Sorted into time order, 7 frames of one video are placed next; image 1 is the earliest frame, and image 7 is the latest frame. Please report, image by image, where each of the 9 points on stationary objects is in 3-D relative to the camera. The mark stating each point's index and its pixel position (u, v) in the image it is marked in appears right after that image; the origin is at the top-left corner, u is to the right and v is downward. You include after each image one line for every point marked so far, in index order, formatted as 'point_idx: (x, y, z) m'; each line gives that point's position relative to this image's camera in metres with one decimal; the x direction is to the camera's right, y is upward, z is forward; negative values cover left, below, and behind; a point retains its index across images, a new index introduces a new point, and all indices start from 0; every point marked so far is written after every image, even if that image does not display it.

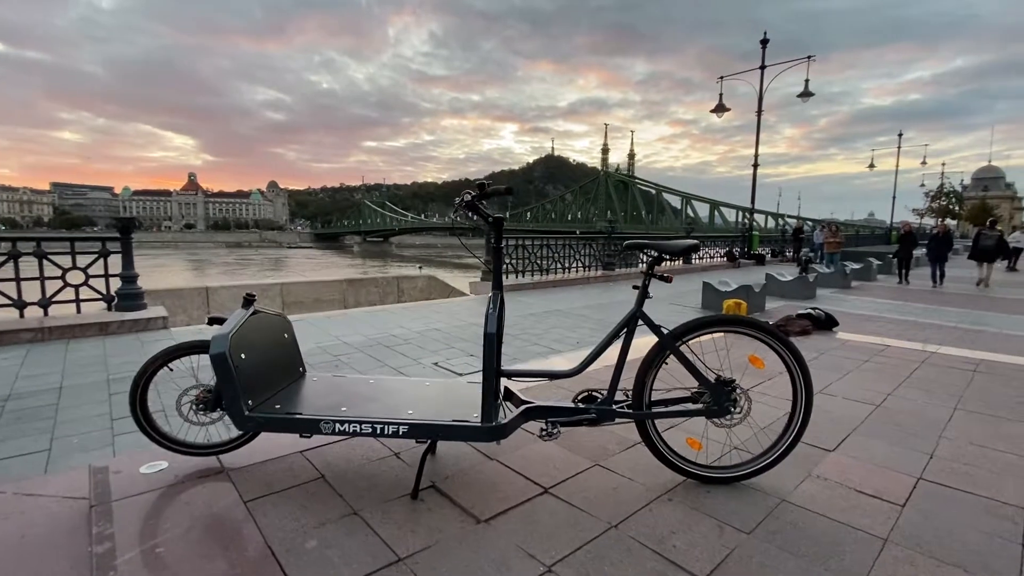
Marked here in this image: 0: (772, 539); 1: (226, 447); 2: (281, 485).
0: (+1.1, -1.1, +2.1) m
1: (-1.6, -0.9, +2.6) m
2: (-1.2, -1.0, +2.4) m
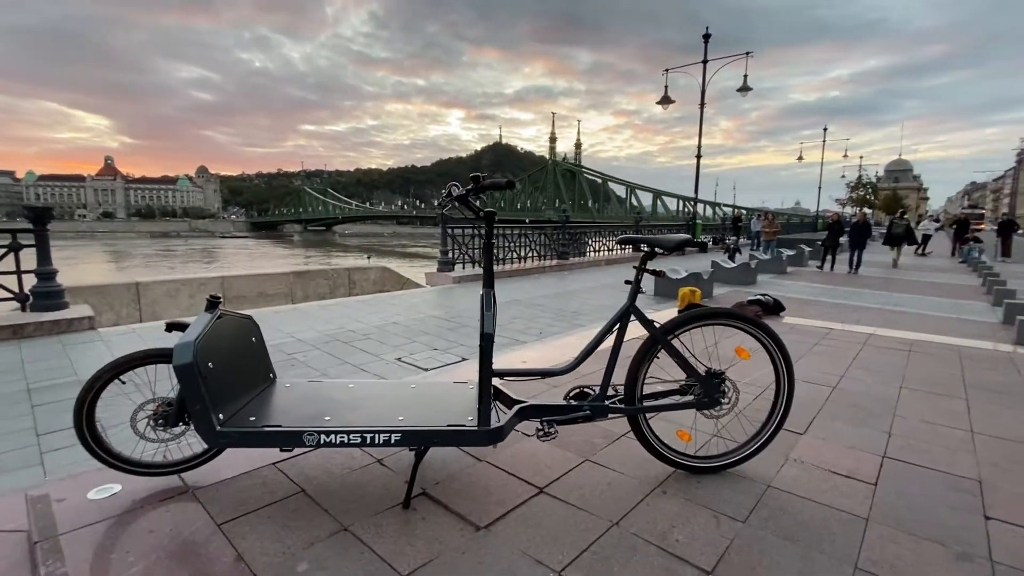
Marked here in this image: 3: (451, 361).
0: (+1.1, -1.1, +2.1) m
1: (-1.6, -0.9, +2.4) m
2: (-1.2, -1.0, +2.2) m
3: (-0.8, -0.9, +6.2) m
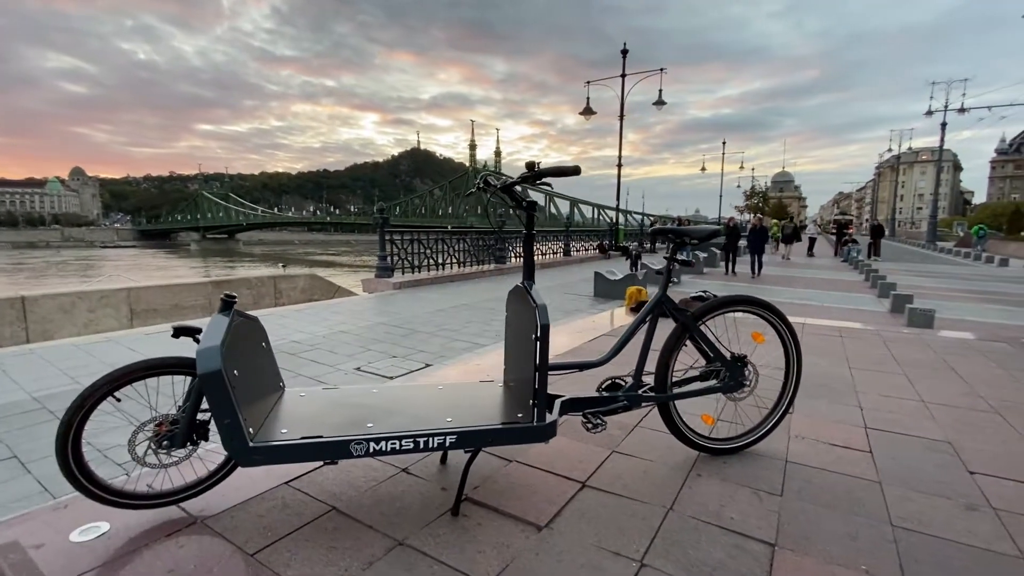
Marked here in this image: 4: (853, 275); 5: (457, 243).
0: (+1.4, -1.0, +2.3) m
1: (-1.4, -0.9, +2.1) m
2: (-0.9, -1.0, +2.0) m
3: (-1.2, -1.0, +6.0) m
4: (+12.6, +0.5, +17.7) m
5: (-1.8, +1.4, +14.6) m
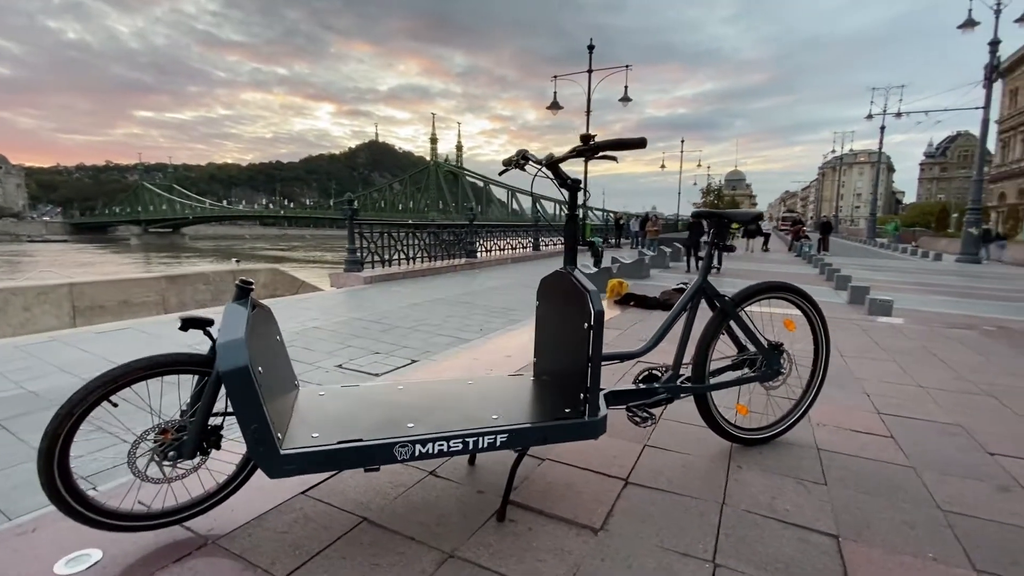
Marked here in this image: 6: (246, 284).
0: (+1.6, -0.9, +2.2) m
1: (-1.2, -0.8, +1.8) m
2: (-0.7, -0.9, +1.8) m
3: (-1.3, -0.9, +5.7) m
4: (+11.5, +0.8, +18.5) m
5: (-2.6, +1.5, +14.2) m
6: (-1.0, 0.0, +1.8) m
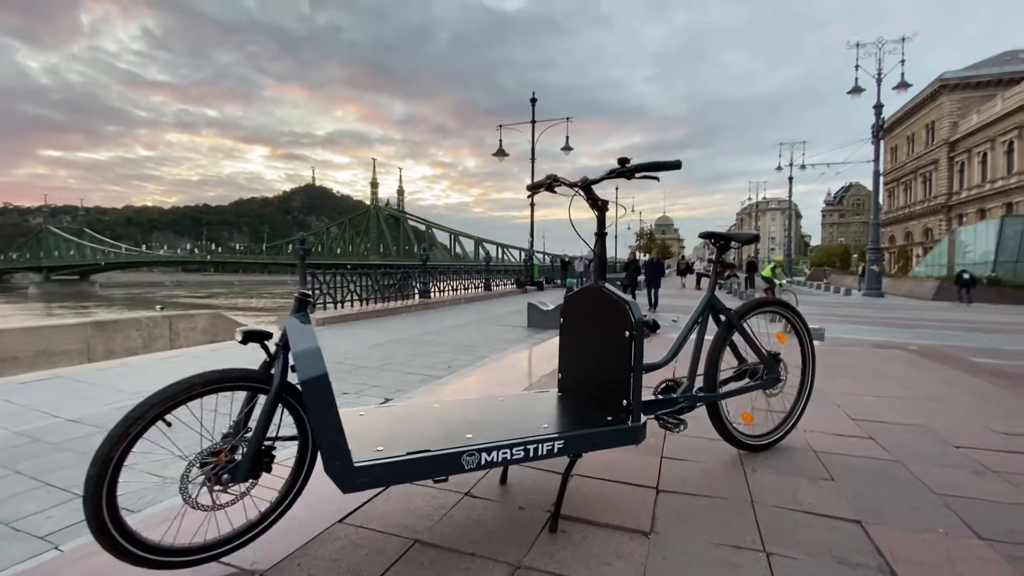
0: (+1.7, -1.0, +2.4) m
1: (-0.9, -0.9, +1.7) m
2: (-0.5, -1.0, +1.7) m
3: (-1.6, -1.3, +5.5) m
4: (+9.6, -0.6, +19.9) m
5: (-3.9, +0.3, +14.0) m
6: (-0.8, 0.0, +1.7) m
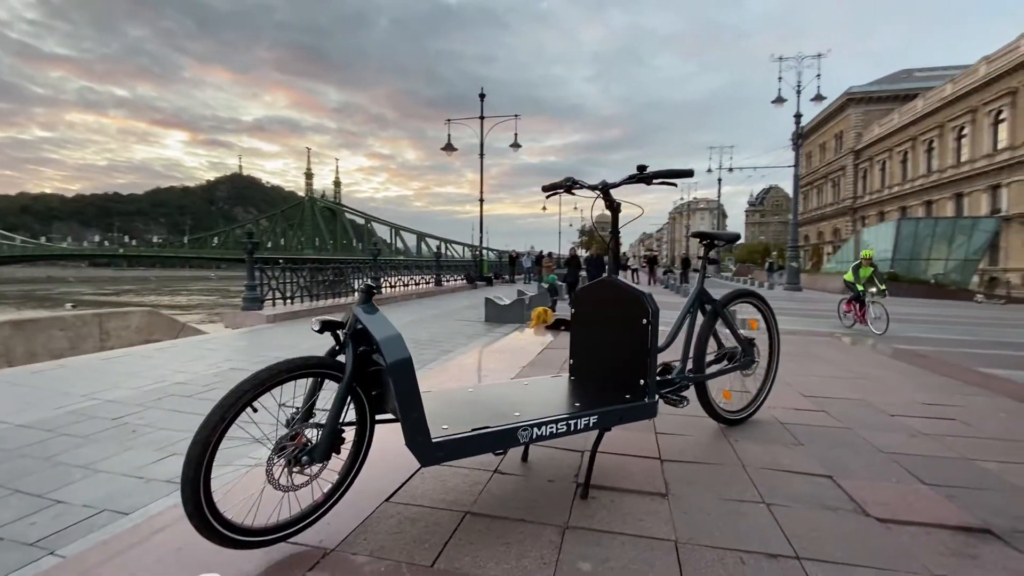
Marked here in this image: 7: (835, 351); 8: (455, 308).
0: (+1.8, -0.9, +2.9) m
1: (-0.7, -0.9, +1.8) m
2: (-0.3, -1.0, +1.8) m
3: (-1.8, -1.2, +5.5) m
4: (+7.4, -0.4, +21.1) m
5: (-5.2, +0.4, +13.6) m
6: (-0.6, 0.0, +1.8) m
7: (+4.2, -0.8, +6.2) m
8: (-1.7, -0.6, +14.0) m
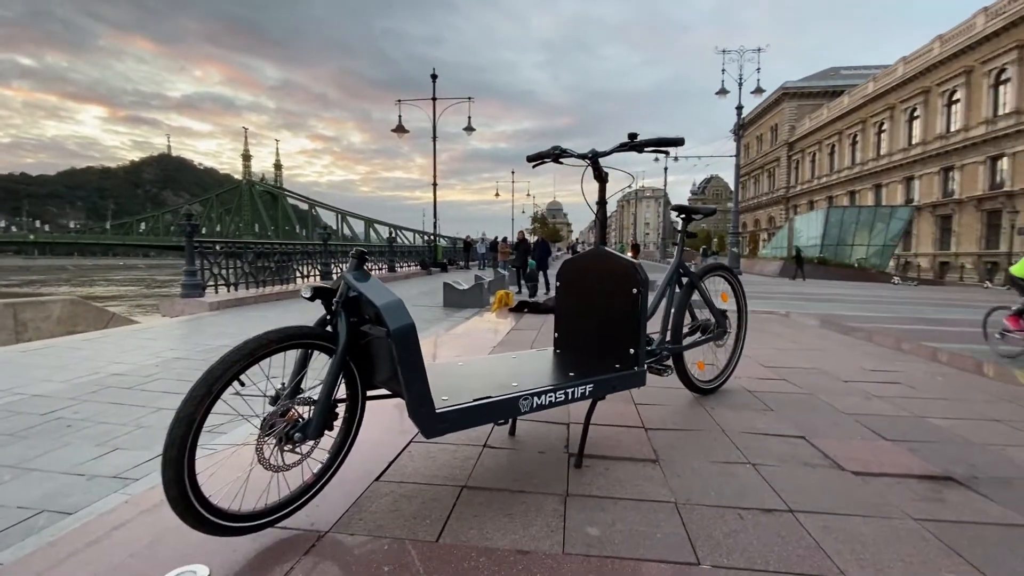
0: (+1.7, -0.8, +3.0) m
1: (-0.7, -0.7, +1.7) m
2: (-0.3, -0.8, +1.8) m
3: (-2.2, -1.0, +5.3) m
4: (+5.4, +0.3, +21.7) m
5: (-6.4, +0.8, +13.0) m
6: (-0.6, +0.1, +1.7) m
7: (+3.7, -0.5, +6.5) m
8: (-2.9, -0.1, +13.7) m
